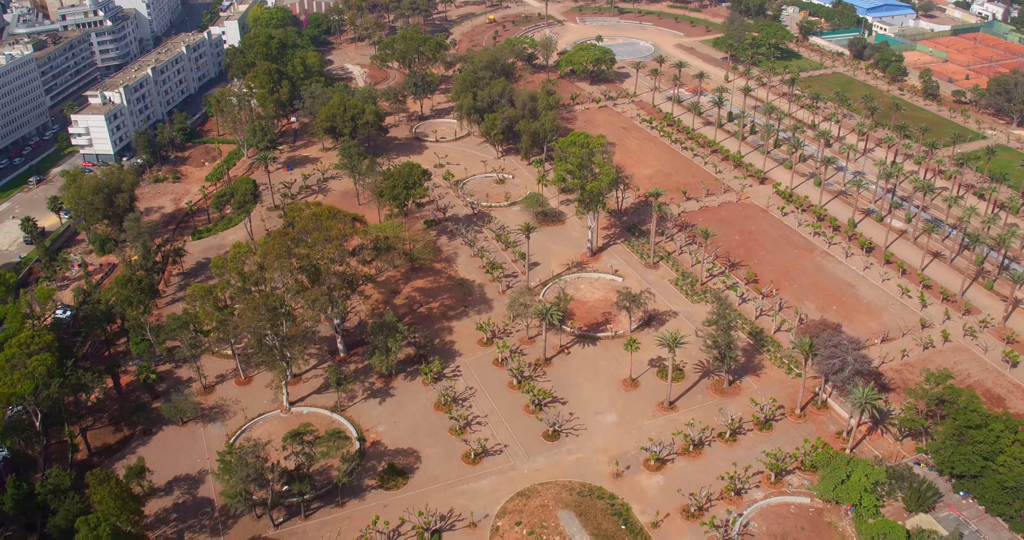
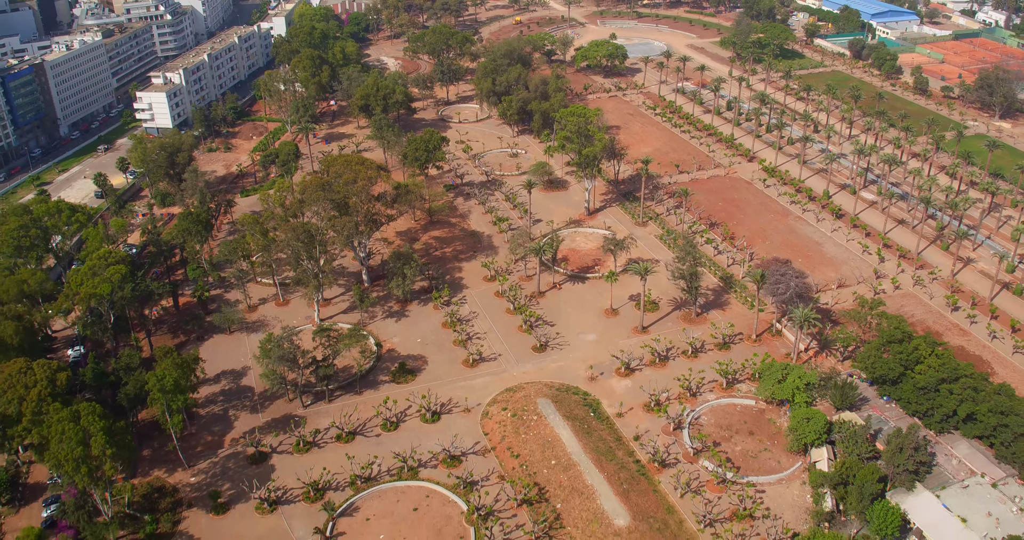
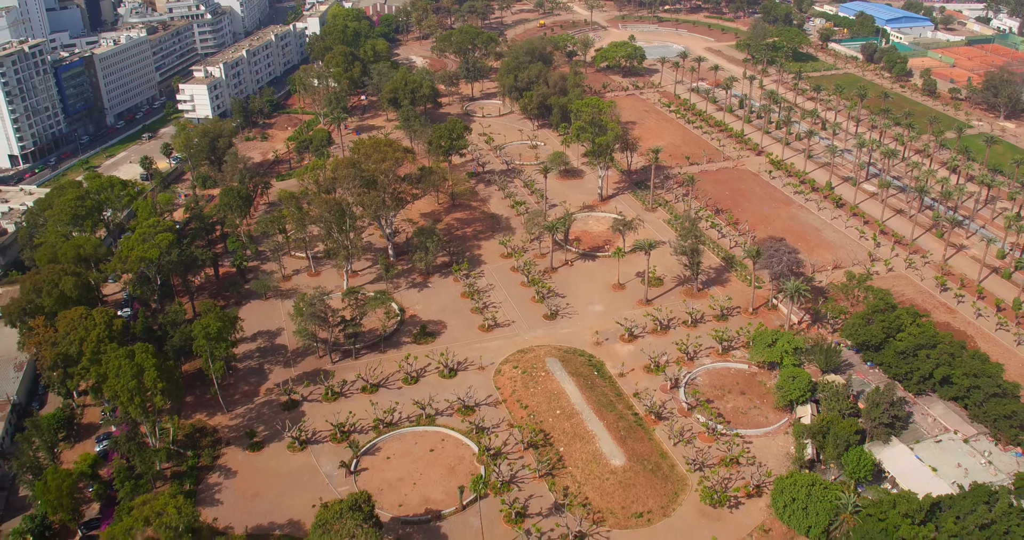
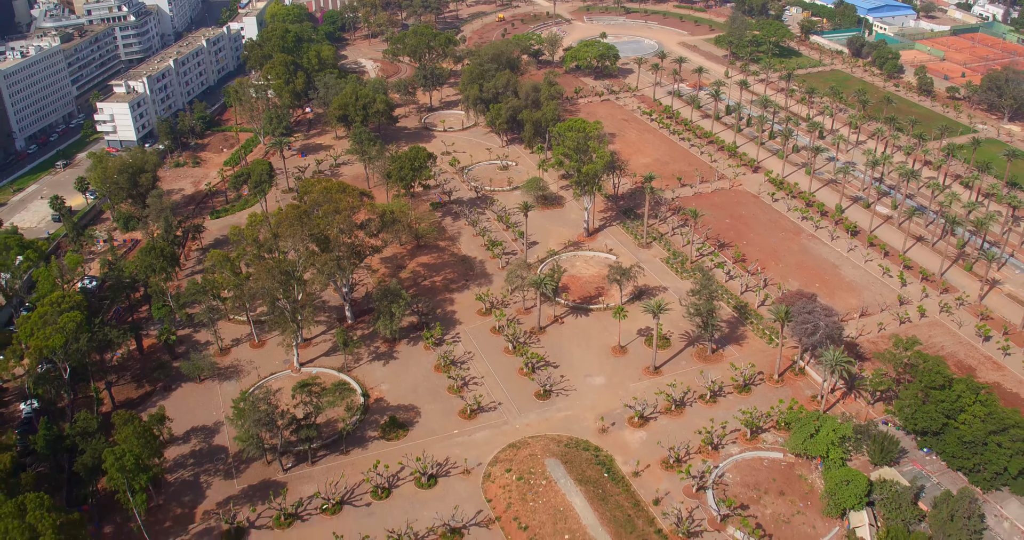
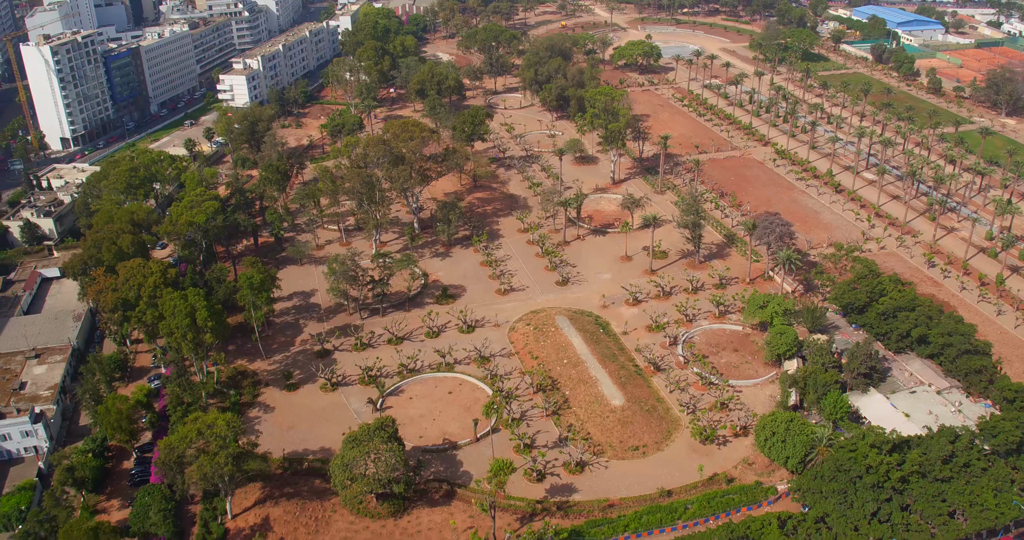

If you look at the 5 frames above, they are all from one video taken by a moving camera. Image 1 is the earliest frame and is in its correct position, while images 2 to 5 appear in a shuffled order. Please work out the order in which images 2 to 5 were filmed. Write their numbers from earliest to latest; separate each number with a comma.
4, 2, 3, 5
